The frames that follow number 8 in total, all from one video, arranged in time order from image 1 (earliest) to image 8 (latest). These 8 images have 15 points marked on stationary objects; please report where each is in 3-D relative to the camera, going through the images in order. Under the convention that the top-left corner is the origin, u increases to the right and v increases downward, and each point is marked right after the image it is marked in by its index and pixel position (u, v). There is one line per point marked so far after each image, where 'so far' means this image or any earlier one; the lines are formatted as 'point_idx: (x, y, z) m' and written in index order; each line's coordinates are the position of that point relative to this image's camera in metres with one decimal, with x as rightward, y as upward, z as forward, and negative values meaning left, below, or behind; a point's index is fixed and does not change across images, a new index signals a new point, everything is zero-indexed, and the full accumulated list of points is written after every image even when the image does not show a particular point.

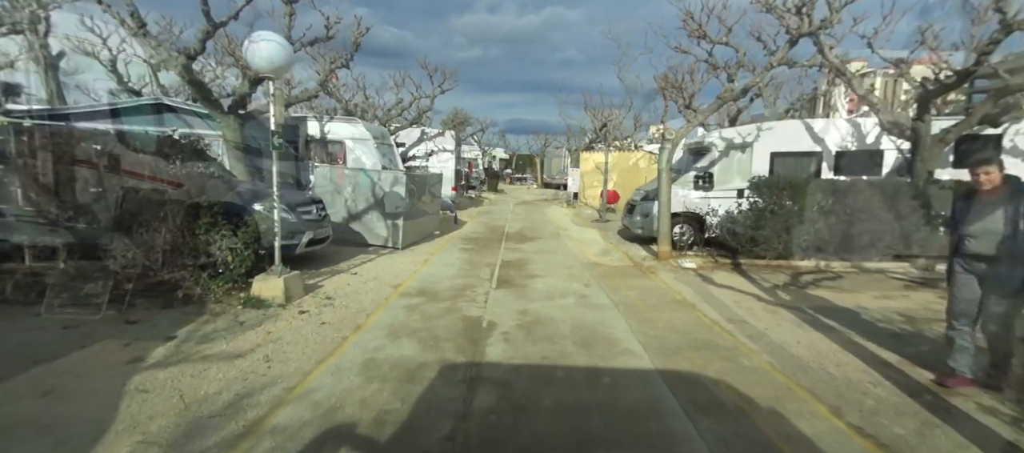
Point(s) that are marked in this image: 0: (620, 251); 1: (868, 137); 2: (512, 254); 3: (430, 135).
0: (+2.3, -0.5, +9.9) m
1: (+7.3, +1.8, +9.6) m
2: (0.0, -0.6, +9.3) m
3: (-2.9, +3.2, +16.2) m
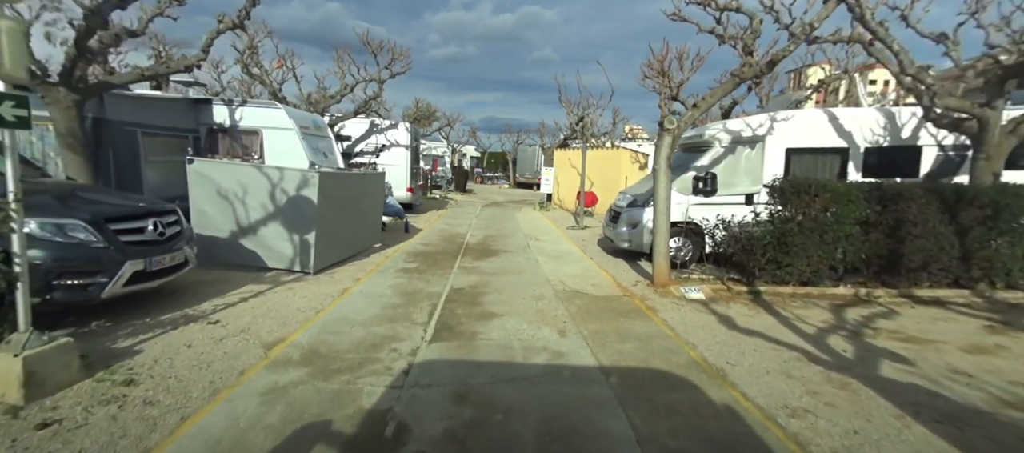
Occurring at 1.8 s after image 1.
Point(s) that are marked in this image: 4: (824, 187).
0: (+1.5, -0.8, +7.9) m
1: (+6.6, +1.6, +7.8) m
2: (-0.7, -0.8, +7.2) m
3: (-4.0, +3.0, +13.9) m
4: (+4.1, +0.5, +6.2) m
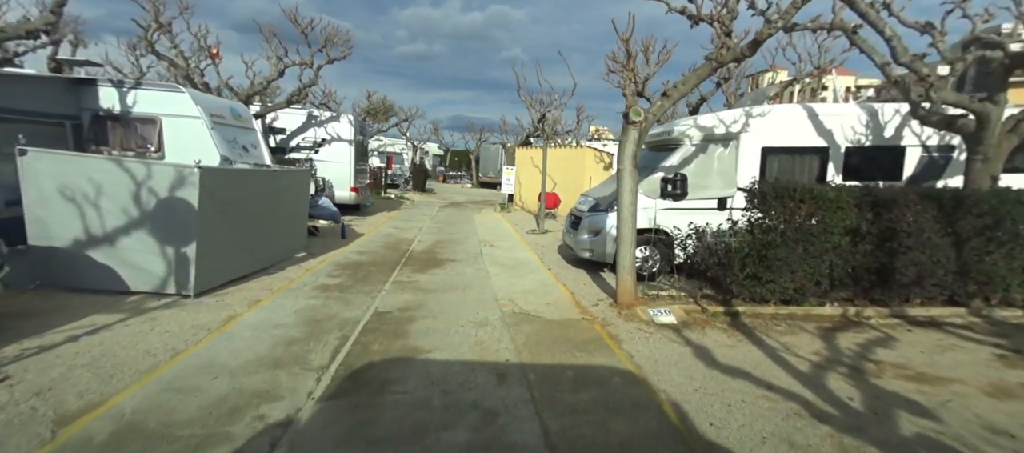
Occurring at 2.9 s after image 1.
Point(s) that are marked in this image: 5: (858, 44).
0: (+0.7, -0.9, +6.9) m
1: (+5.7, +1.5, +7.2) m
2: (-1.5, -0.9, +6.0) m
3: (-5.2, +2.9, +12.5) m
4: (+3.4, +0.4, +5.4) m
5: (+5.1, +2.7, +6.9) m
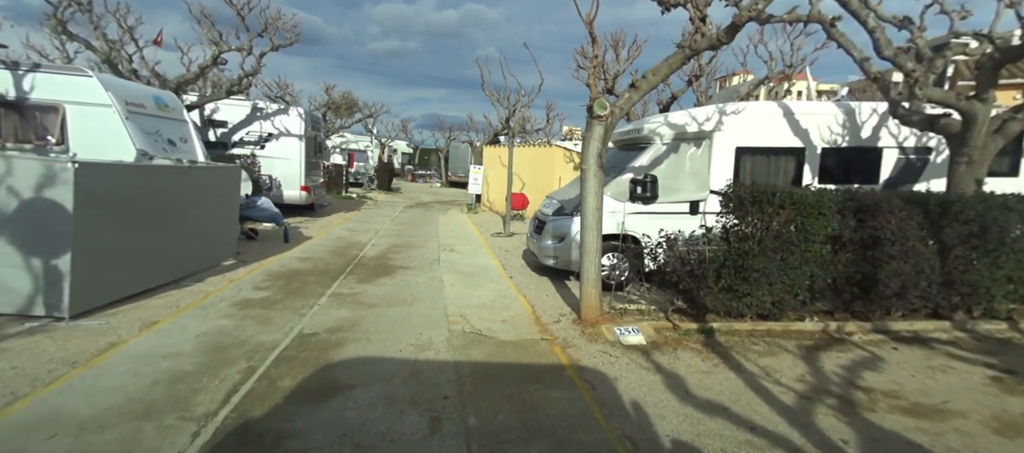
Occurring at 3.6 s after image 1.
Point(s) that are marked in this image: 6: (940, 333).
0: (+0.1, -0.9, +6.2) m
1: (+5.1, +1.4, +6.8) m
2: (-2.1, -1.0, +5.3) m
3: (-6.1, +2.8, +11.5) m
4: (+2.9, +0.3, +4.9) m
5: (+4.5, +2.6, +6.5) m
6: (+4.7, -1.2, +5.1) m
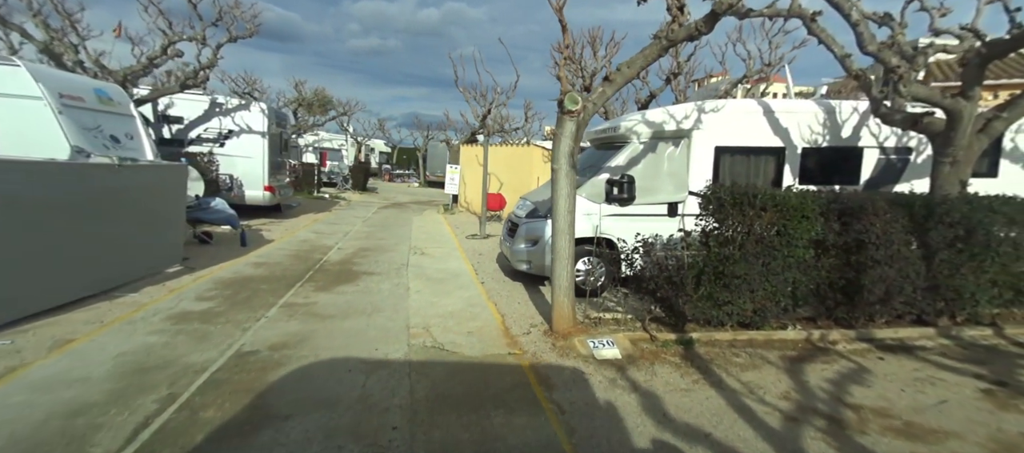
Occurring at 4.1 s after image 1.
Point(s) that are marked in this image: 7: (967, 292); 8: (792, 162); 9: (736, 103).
0: (-0.3, -1.0, +5.8) m
1: (+4.7, +1.4, +6.6) m
2: (-2.4, -1.0, +4.8) m
3: (-6.7, +2.8, +10.9) m
4: (+2.6, +0.3, +4.6) m
5: (+4.1, +2.6, +6.3) m
6: (+4.4, -1.2, +4.9) m
7: (+4.8, -0.7, +5.0) m
8: (+3.9, +0.9, +6.6) m
9: (+3.1, +1.7, +6.6) m
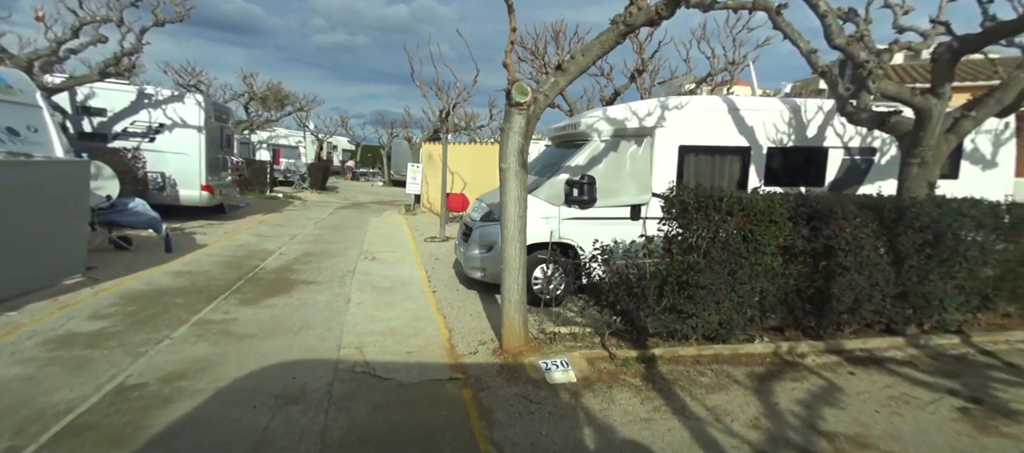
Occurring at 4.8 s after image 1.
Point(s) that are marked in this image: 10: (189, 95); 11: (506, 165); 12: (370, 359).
0: (-0.9, -1.0, +5.3) m
1: (+4.1, +1.3, +6.4) m
2: (-2.9, -1.1, +4.1) m
3: (-7.6, +2.7, +10.0) m
4: (+2.1, +0.2, +4.3) m
5: (+3.4, +2.5, +6.0) m
6: (+3.8, -1.2, +4.7) m
7: (+4.3, -0.7, +4.8) m
8: (+3.3, +0.9, +6.3) m
9: (+2.5, +1.7, +6.2) m
10: (-7.0, +2.8, +10.1) m
11: (-0.1, +0.5, +4.0) m
12: (-1.2, -1.2, +4.1) m
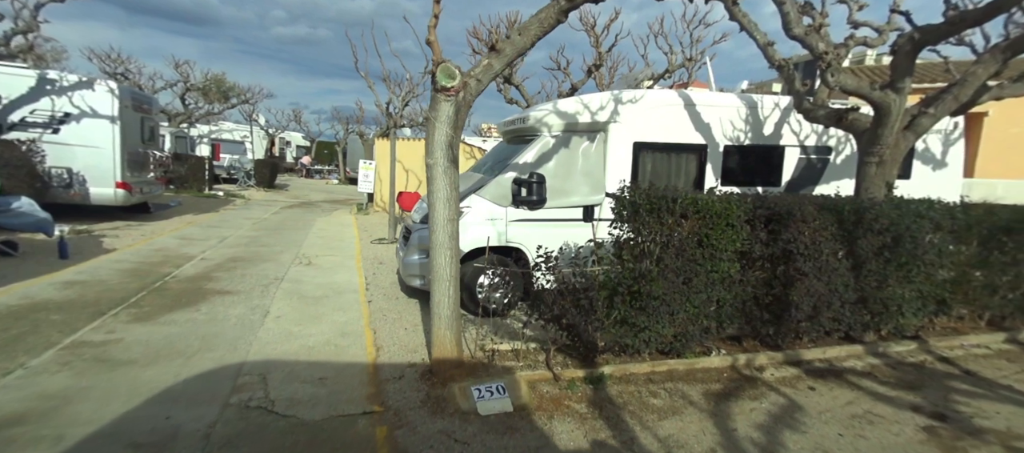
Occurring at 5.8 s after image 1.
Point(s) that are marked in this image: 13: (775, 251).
0: (-1.5, -1.1, +4.7) m
1: (+3.3, +1.3, +6.2) m
2: (-3.4, -1.1, +3.4) m
3: (-8.5, +2.7, +8.8) m
4: (+1.5, +0.2, +3.9) m
5: (+2.8, +2.5, +5.7) m
6: (+3.2, -1.3, +4.4) m
7: (+3.7, -0.8, +4.6) m
8: (+2.6, +0.8, +6.0) m
9: (+1.8, +1.7, +5.9) m
10: (-7.9, +2.8, +9.1) m
11: (-0.6, +0.5, +3.5) m
12: (-1.8, -1.2, +3.5) m
13: (+2.4, -0.2, +4.2) m
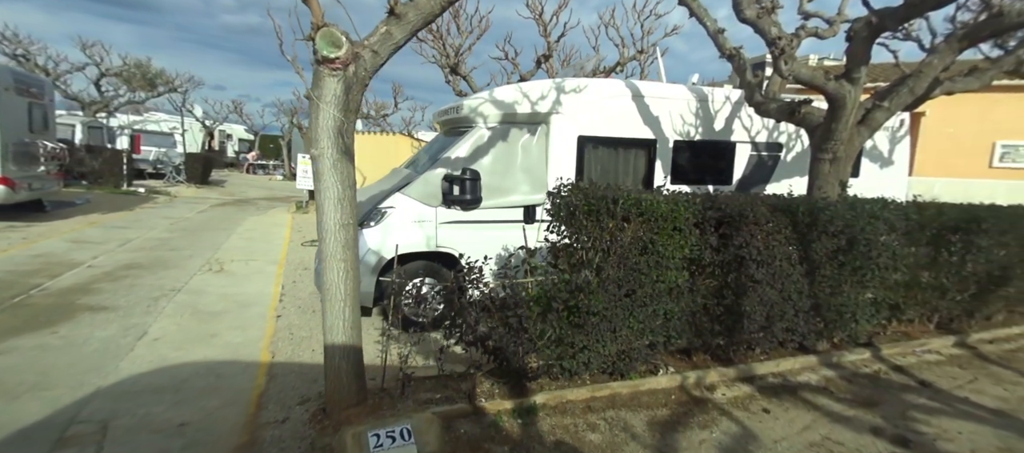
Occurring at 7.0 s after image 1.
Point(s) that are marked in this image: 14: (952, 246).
0: (-2.1, -1.1, +4.0) m
1: (+2.5, +1.3, +5.8) m
2: (-4.0, -1.2, +2.5) m
3: (-9.5, +2.6, +7.5) m
4: (+0.9, +0.2, +3.4) m
5: (+2.0, +2.5, +5.3) m
6: (+2.6, -1.3, +4.1) m
7: (+3.1, -0.8, +4.3) m
8: (+1.8, +0.8, +5.6) m
9: (+1.0, +1.6, +5.4) m
10: (-8.9, +2.8, +7.7) m
11: (-1.1, +0.4, +2.8) m
12: (-2.3, -1.2, +2.7) m
13: (+1.7, -0.2, +3.8) m
14: (+4.5, -0.2, +4.8) m
